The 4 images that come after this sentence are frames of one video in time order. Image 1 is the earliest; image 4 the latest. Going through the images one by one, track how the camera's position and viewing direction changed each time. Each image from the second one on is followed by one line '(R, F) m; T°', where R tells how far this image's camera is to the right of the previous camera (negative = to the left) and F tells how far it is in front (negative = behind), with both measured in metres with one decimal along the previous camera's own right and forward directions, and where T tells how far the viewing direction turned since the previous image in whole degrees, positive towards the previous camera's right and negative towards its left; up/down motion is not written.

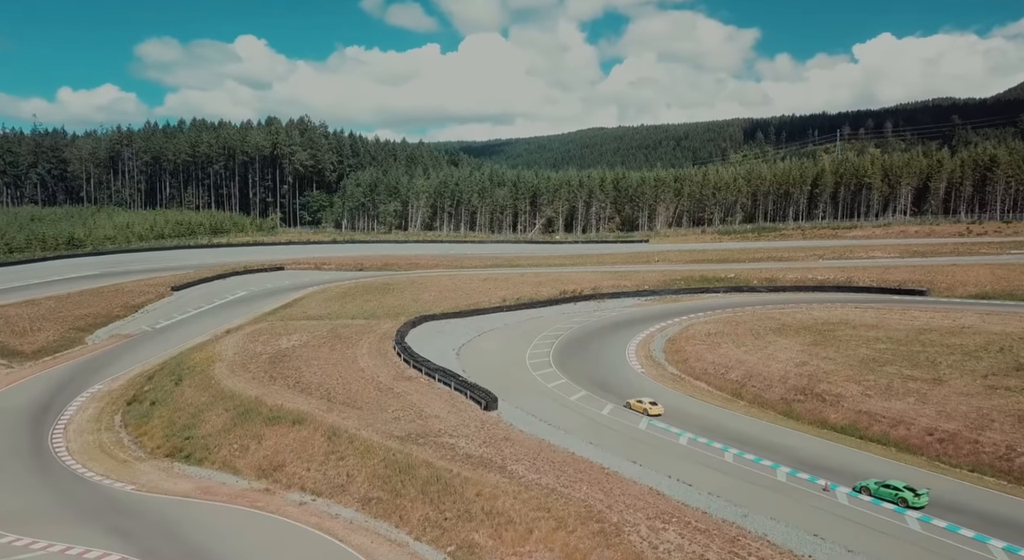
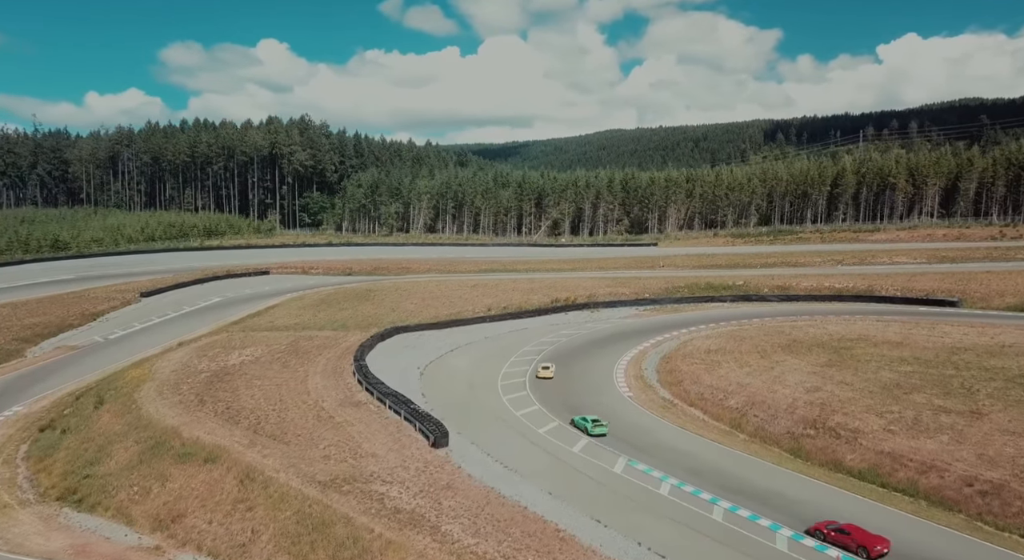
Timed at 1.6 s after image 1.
(+2.6, +5.2) m; -1°
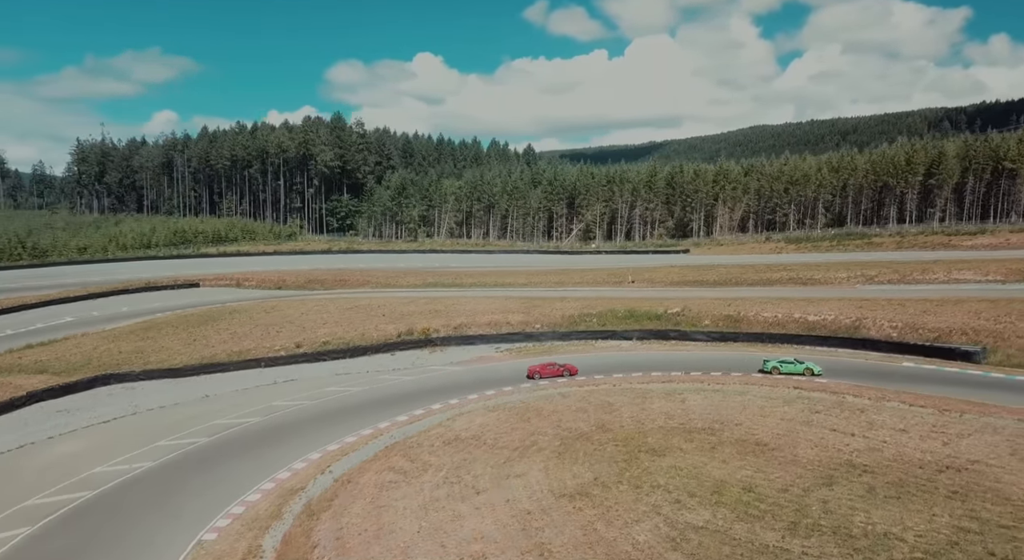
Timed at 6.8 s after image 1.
(+20.3, +17.6) m; -11°
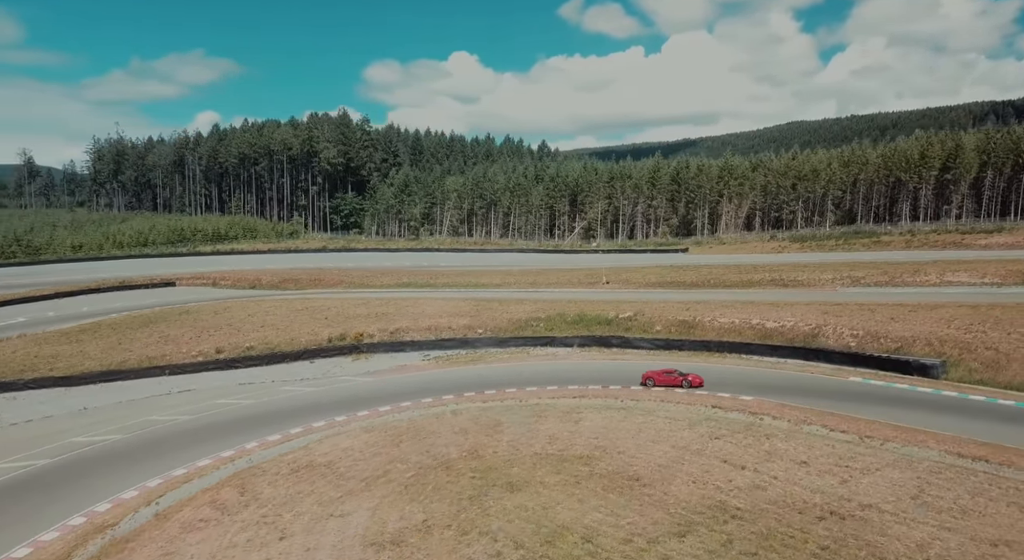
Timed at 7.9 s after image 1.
(+6.0, +3.1) m; -3°
